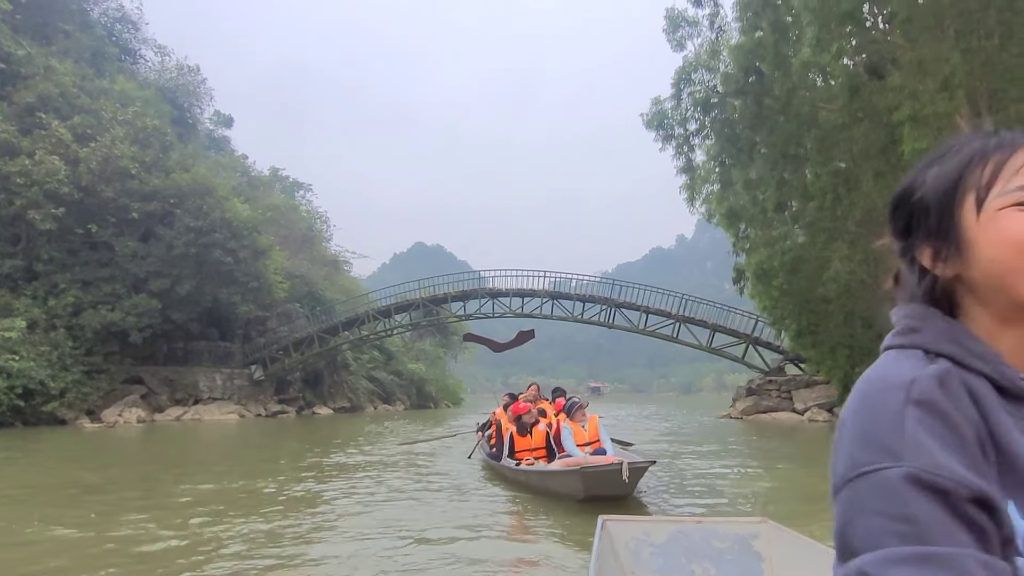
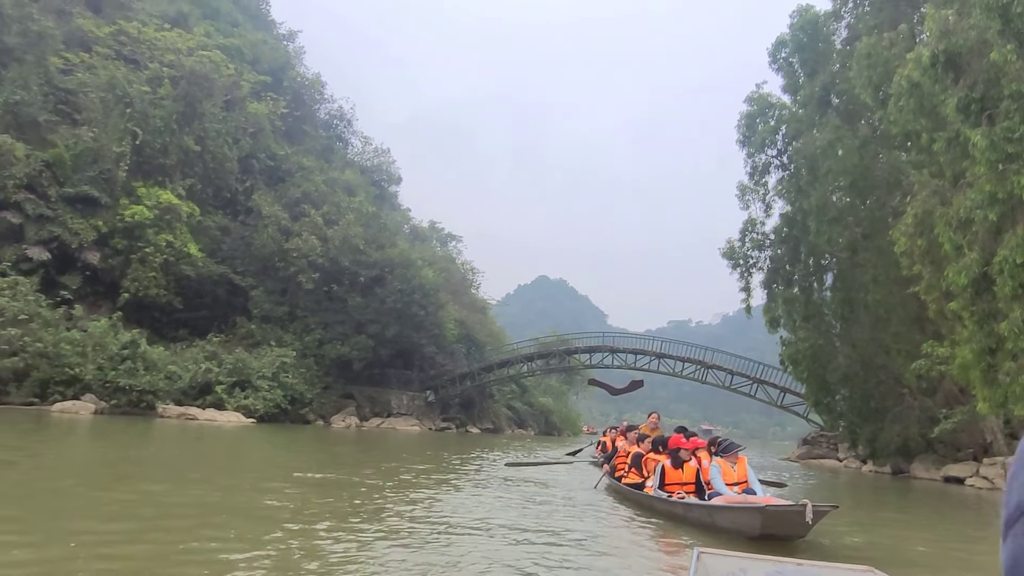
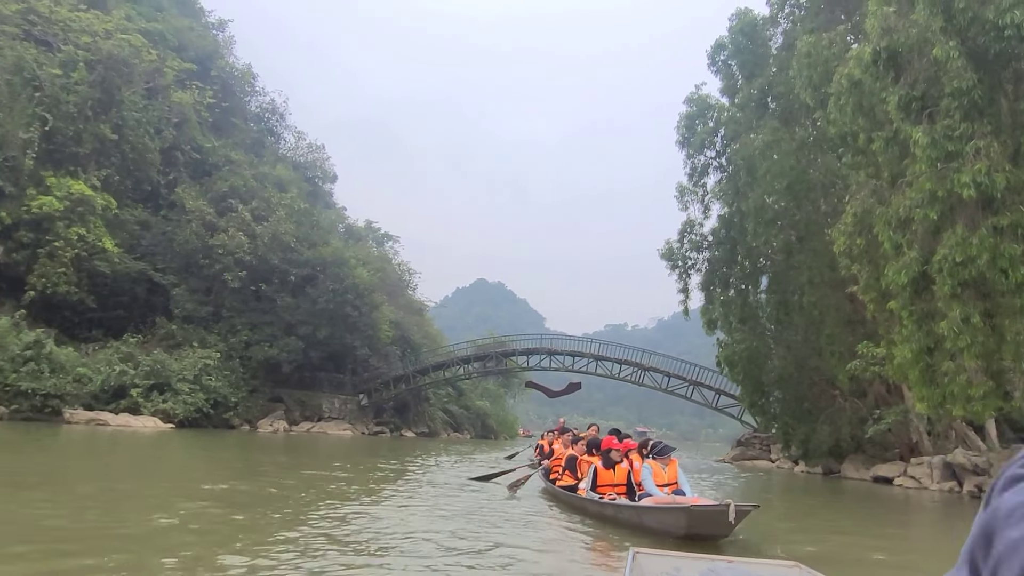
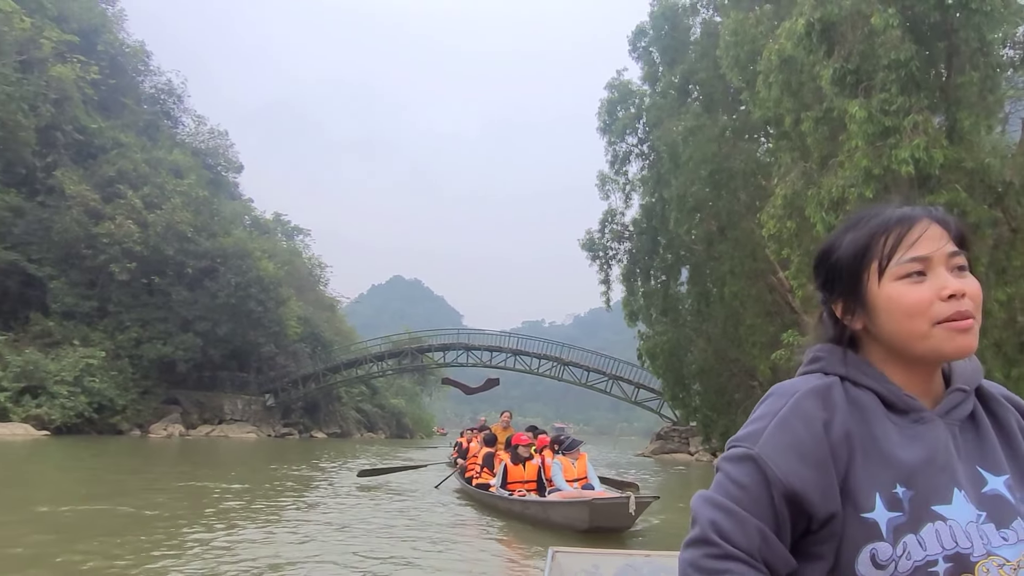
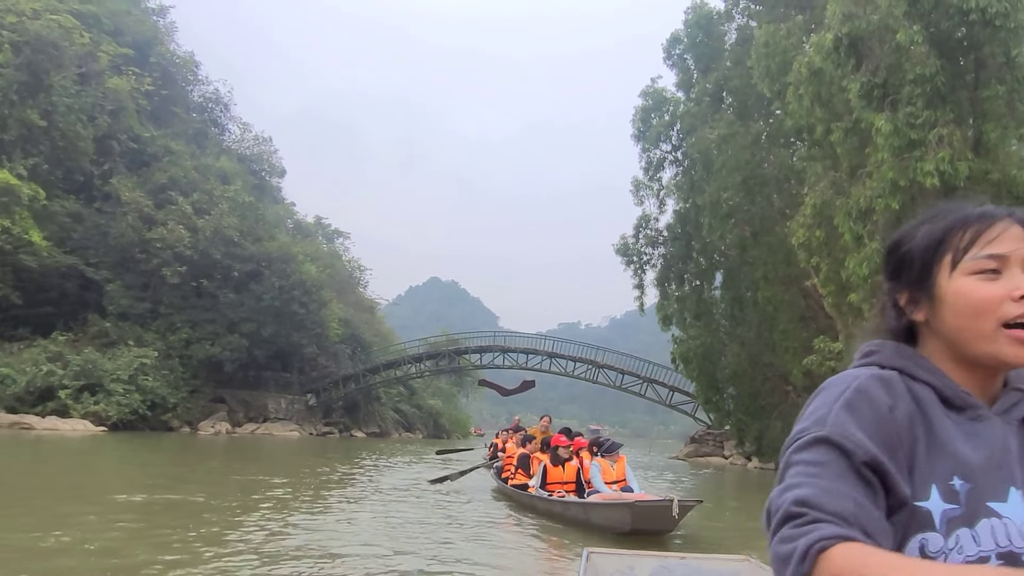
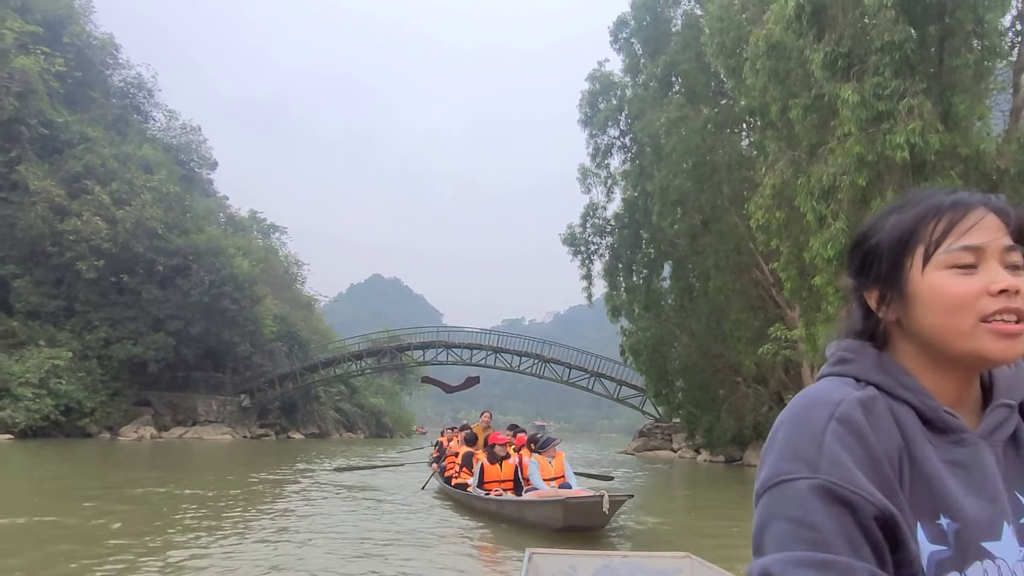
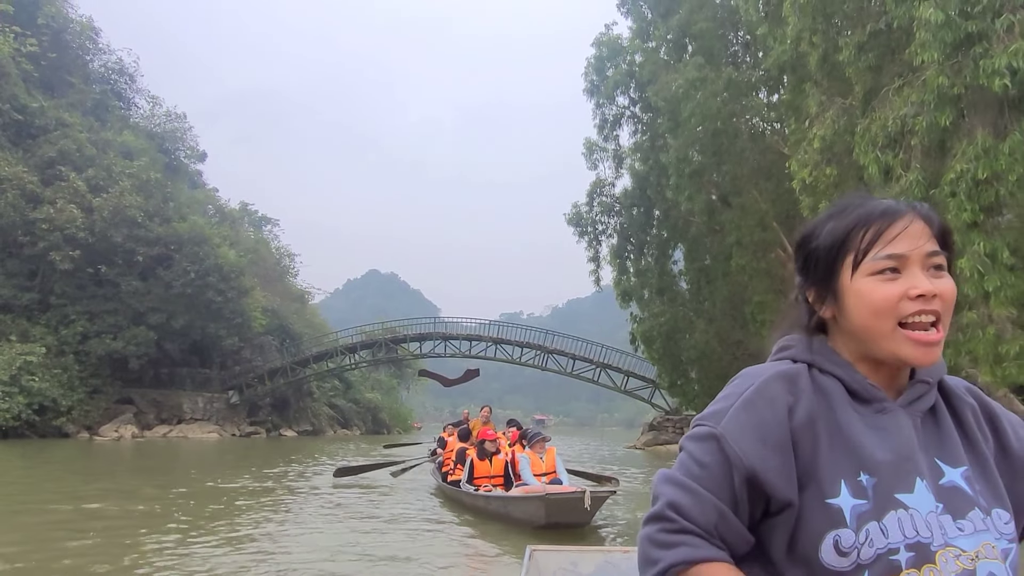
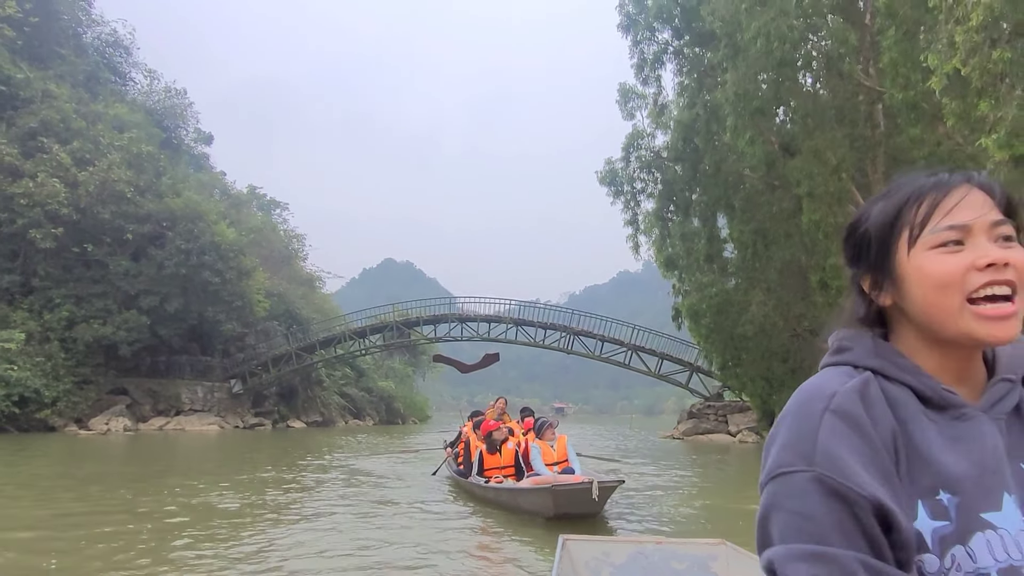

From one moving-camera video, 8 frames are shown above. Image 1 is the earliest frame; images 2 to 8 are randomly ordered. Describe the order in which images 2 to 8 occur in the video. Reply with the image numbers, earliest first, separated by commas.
8, 7, 6, 4, 5, 3, 2
